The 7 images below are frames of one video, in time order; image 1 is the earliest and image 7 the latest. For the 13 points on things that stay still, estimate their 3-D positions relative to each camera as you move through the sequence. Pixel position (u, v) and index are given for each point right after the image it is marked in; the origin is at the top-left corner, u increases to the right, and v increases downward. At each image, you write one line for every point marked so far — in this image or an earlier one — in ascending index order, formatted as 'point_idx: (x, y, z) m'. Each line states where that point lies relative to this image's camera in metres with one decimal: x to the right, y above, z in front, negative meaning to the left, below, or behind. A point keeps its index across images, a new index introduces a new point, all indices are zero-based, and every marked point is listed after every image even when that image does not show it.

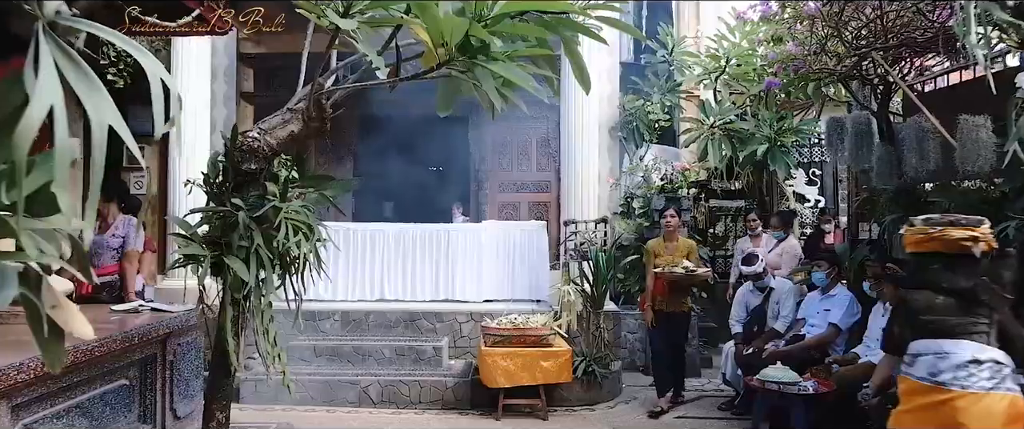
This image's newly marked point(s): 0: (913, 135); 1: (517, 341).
0: (+1.9, +0.4, +3.2) m
1: (0.0, -0.6, +3.5) m
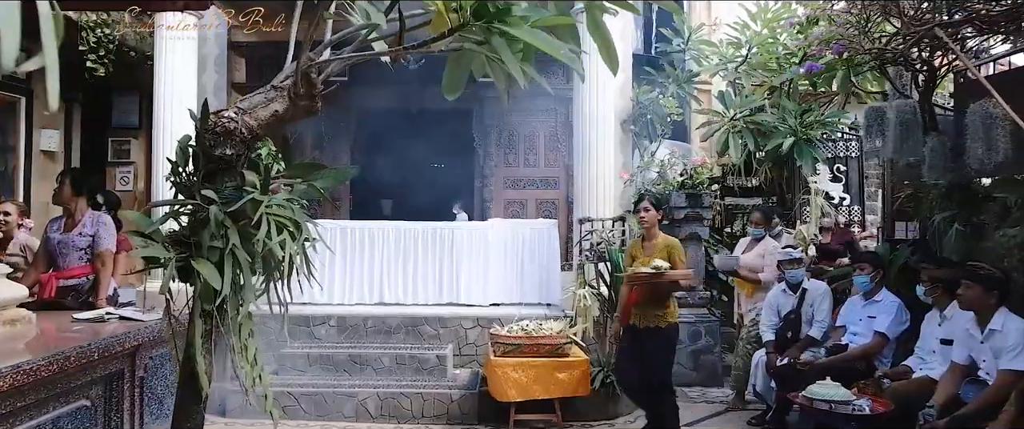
0: (+1.9, +0.4, +2.9) m
1: (+0.1, -0.6, +3.2) m
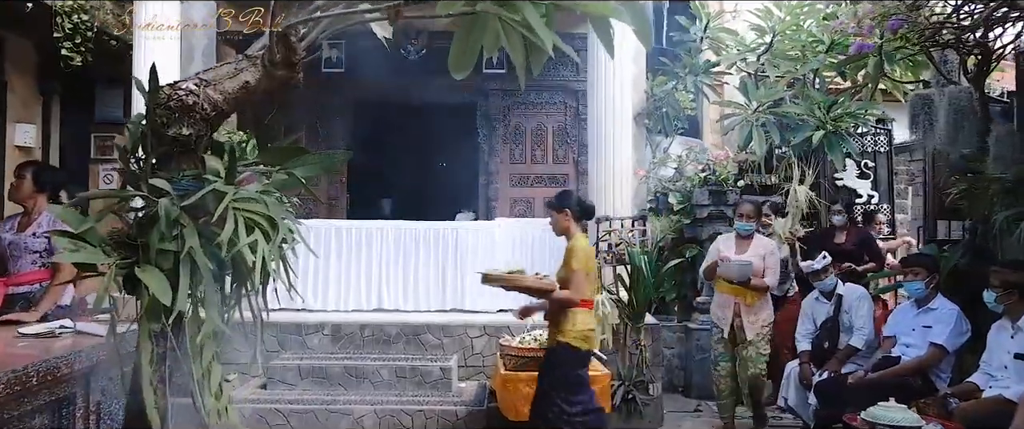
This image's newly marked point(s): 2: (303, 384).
0: (+2.0, +0.4, +2.6) m
1: (+0.1, -0.6, +2.9) m
2: (-1.0, -0.8, +3.2) m
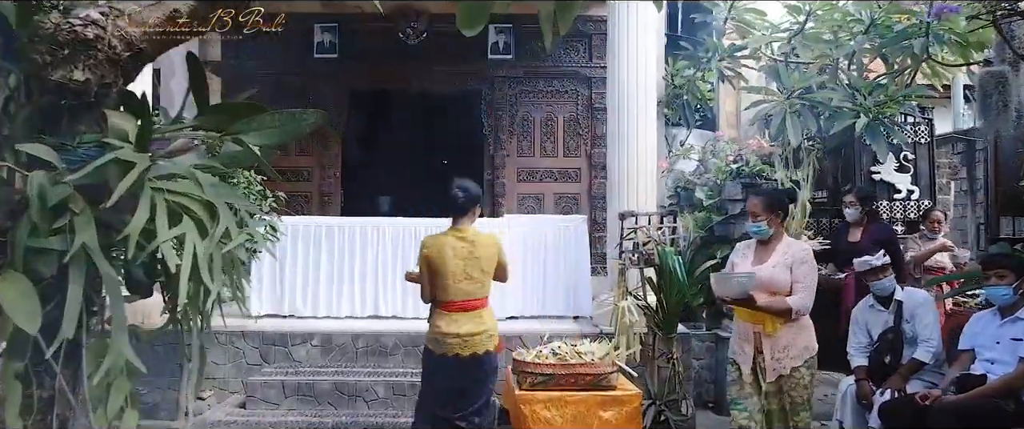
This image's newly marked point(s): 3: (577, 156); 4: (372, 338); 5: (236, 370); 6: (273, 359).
0: (+2.0, +0.4, +2.2) m
1: (+0.2, -0.6, +2.5) m
2: (-0.9, -0.8, +2.9) m
3: (+0.5, +0.4, +4.9) m
4: (-0.6, -0.5, +3.1) m
5: (-1.2, -0.7, +3.0) m
6: (-1.0, -0.6, +3.1) m
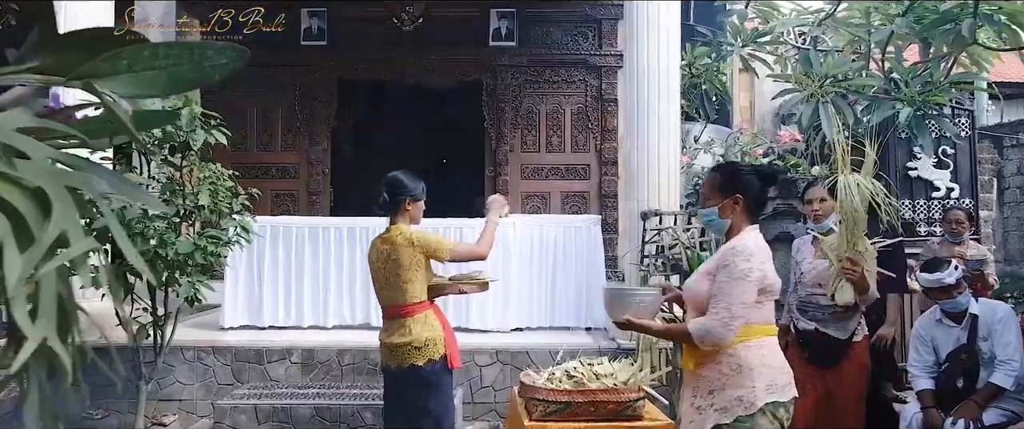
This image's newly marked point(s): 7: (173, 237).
0: (+2.0, +0.4, +1.9) m
1: (+0.2, -0.6, +2.1) m
2: (-0.9, -0.8, +2.5) m
3: (+0.5, +0.4, +4.6) m
4: (-0.6, -0.5, +2.7) m
5: (-1.1, -0.7, +2.6) m
6: (-1.0, -0.6, +2.7) m
7: (-1.1, -0.1, +2.2) m
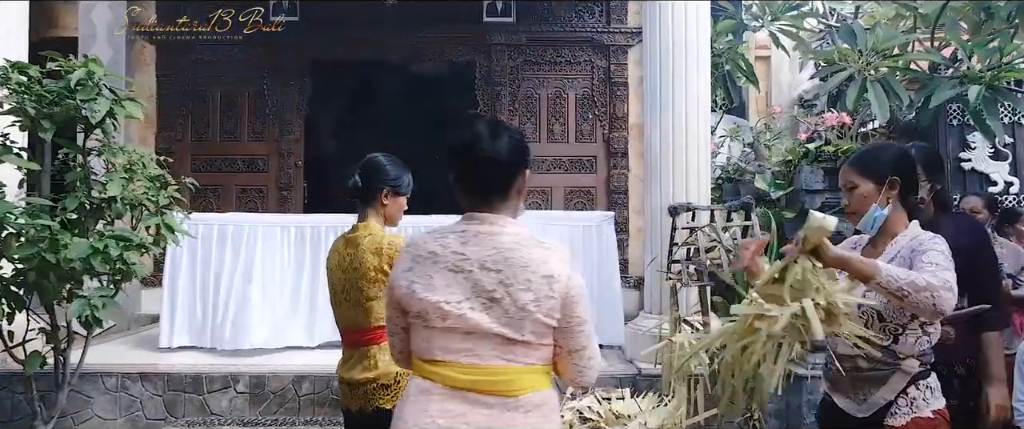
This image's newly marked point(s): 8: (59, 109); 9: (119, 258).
0: (+2.0, +0.4, +1.4) m
1: (+0.2, -0.6, +1.6) m
2: (-0.9, -0.7, +2.0) m
3: (+0.5, +0.4, +4.1) m
4: (-0.6, -0.5, +2.2) m
5: (-1.2, -0.6, +2.1) m
6: (-1.0, -0.6, +2.2) m
7: (-1.1, -0.1, +1.7) m
8: (-1.1, +0.3, +1.8) m
9: (-1.0, -0.1, +1.8) m
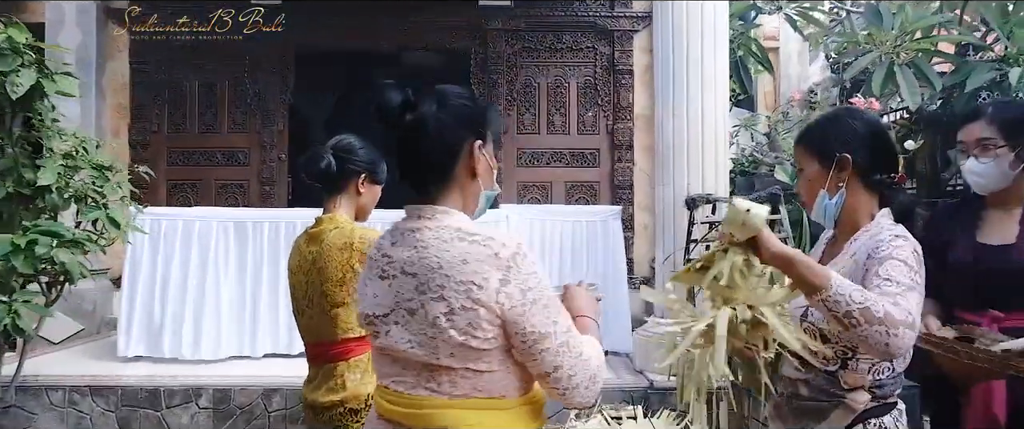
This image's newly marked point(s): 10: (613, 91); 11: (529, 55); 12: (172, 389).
0: (+2.0, +0.5, +1.1) m
1: (+0.2, -0.5, +1.4) m
2: (-0.9, -0.7, +1.7) m
3: (+0.5, +0.4, +3.8) m
4: (-0.6, -0.5, +2.0) m
5: (-1.2, -0.6, +1.9) m
6: (-1.0, -0.6, +1.9) m
7: (-1.1, 0.0, +1.5) m
8: (-1.1, +0.3, +1.5) m
9: (-1.0, -0.1, +1.5) m
10: (+0.5, +0.7, +3.8) m
11: (+0.1, +0.8, +3.8) m
12: (-1.0, -0.5, +2.0) m
